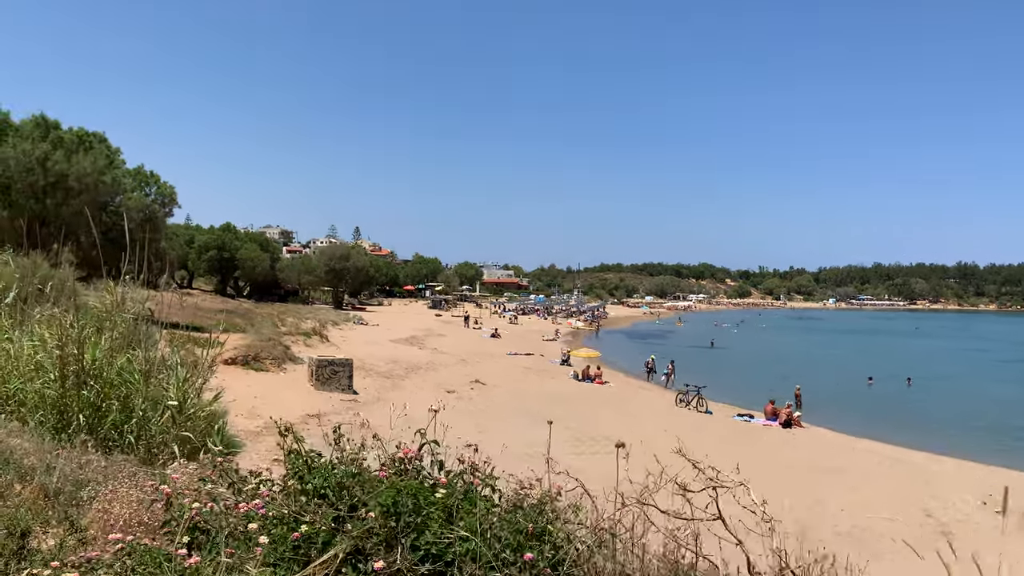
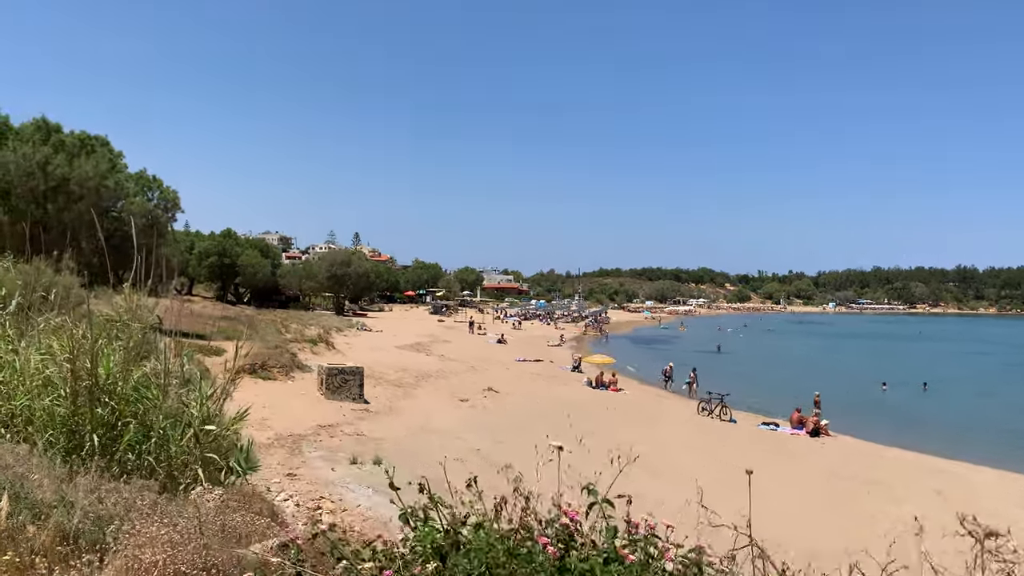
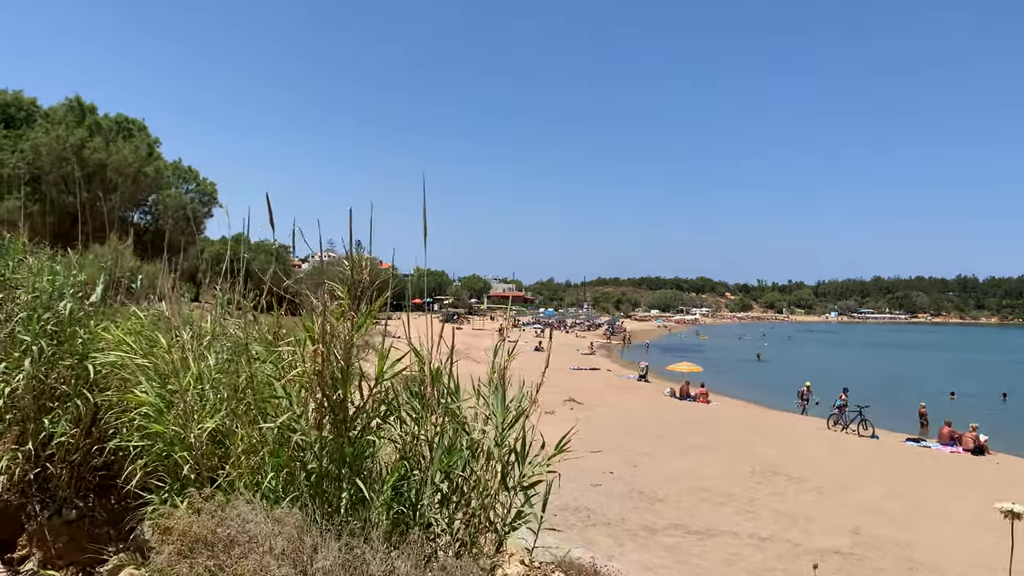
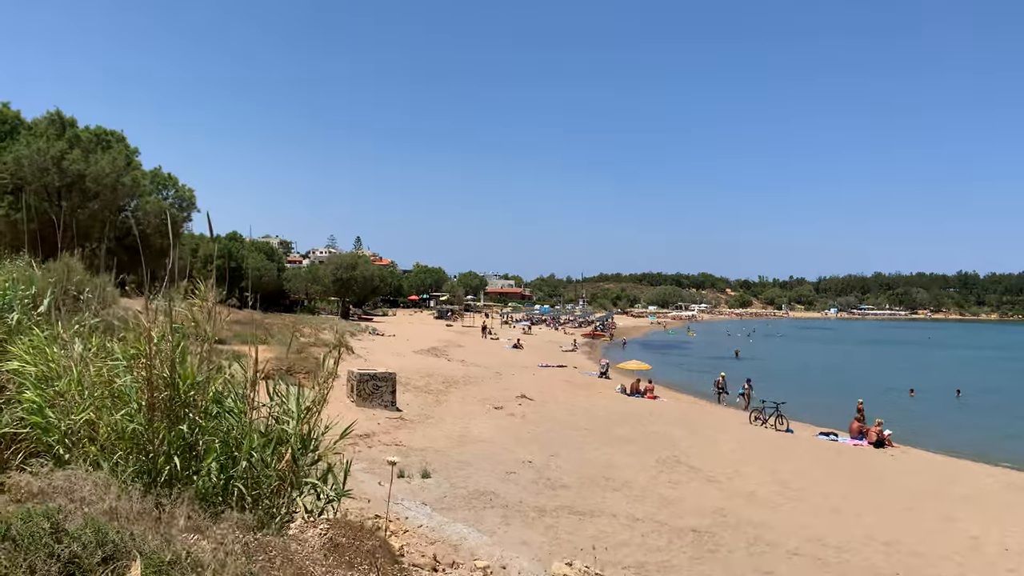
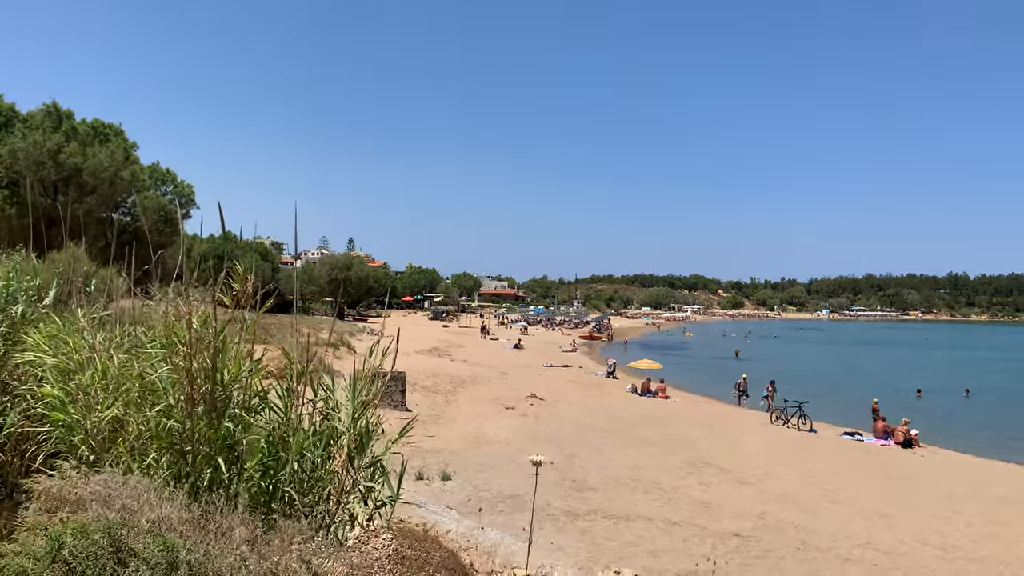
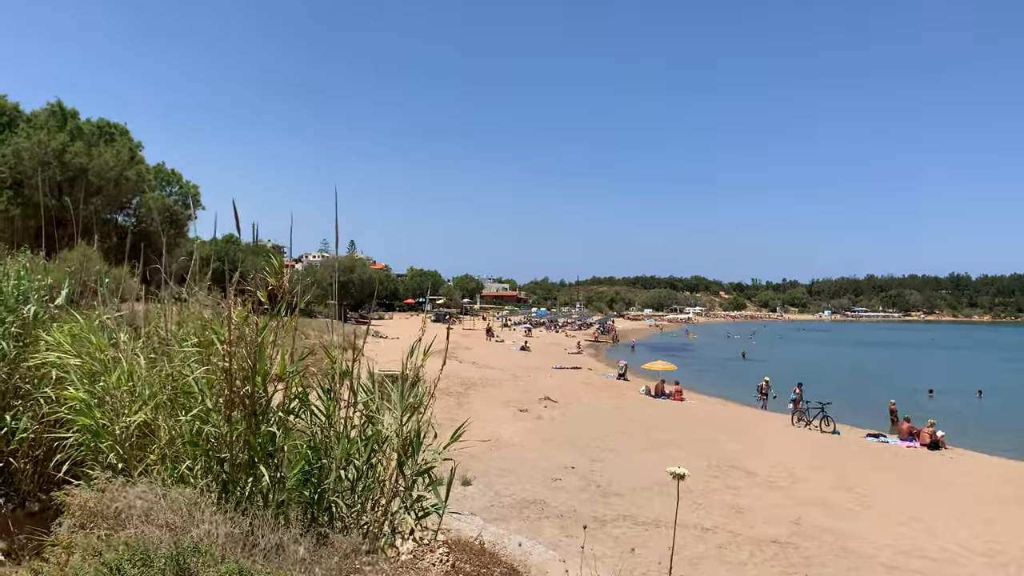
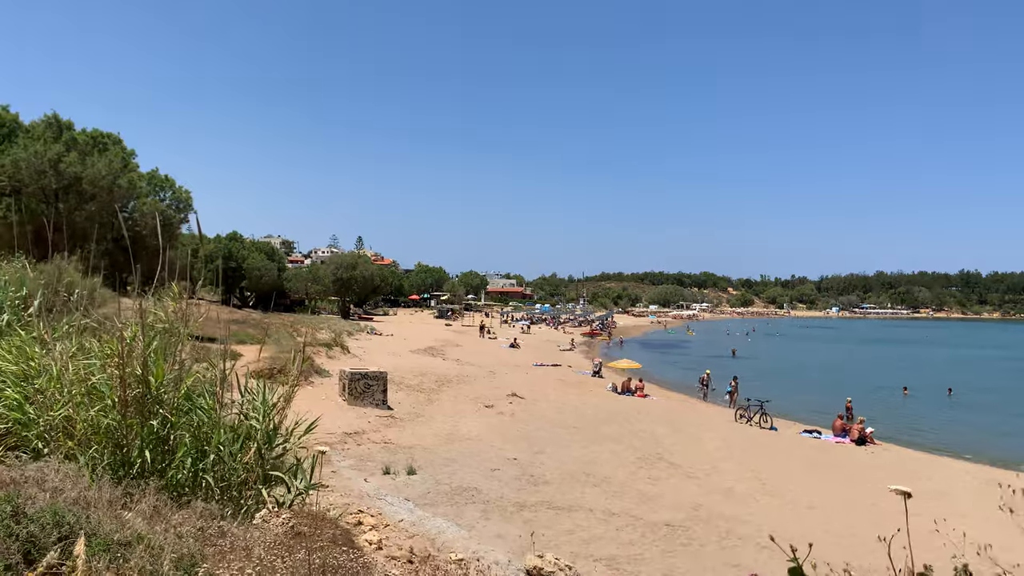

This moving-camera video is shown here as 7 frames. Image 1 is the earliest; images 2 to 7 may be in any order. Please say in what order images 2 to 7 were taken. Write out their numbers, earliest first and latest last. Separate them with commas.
2, 7, 4, 5, 6, 3
